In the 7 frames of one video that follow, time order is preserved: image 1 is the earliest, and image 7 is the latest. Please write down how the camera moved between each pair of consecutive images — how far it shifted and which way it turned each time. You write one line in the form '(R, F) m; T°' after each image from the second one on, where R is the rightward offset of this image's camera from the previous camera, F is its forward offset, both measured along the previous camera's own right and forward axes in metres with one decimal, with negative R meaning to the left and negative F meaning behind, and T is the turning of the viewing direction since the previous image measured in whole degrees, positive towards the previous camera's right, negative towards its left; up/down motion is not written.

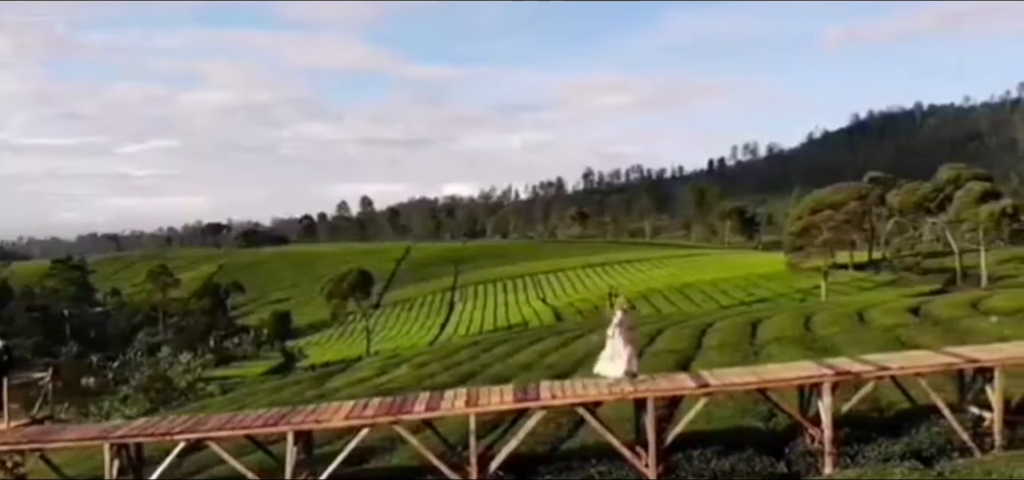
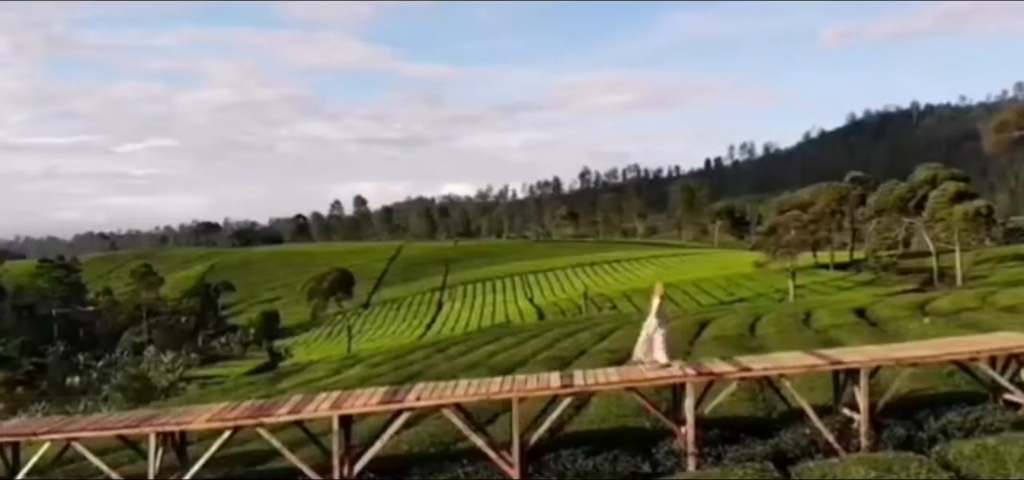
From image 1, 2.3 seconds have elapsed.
(+2.3, 0.0) m; 0°
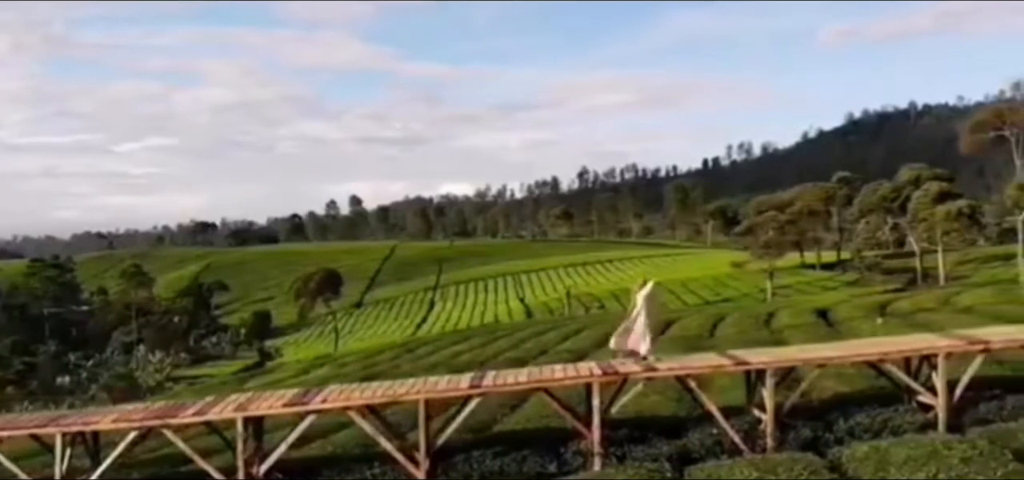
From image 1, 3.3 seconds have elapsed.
(+1.6, 0.0) m; 0°
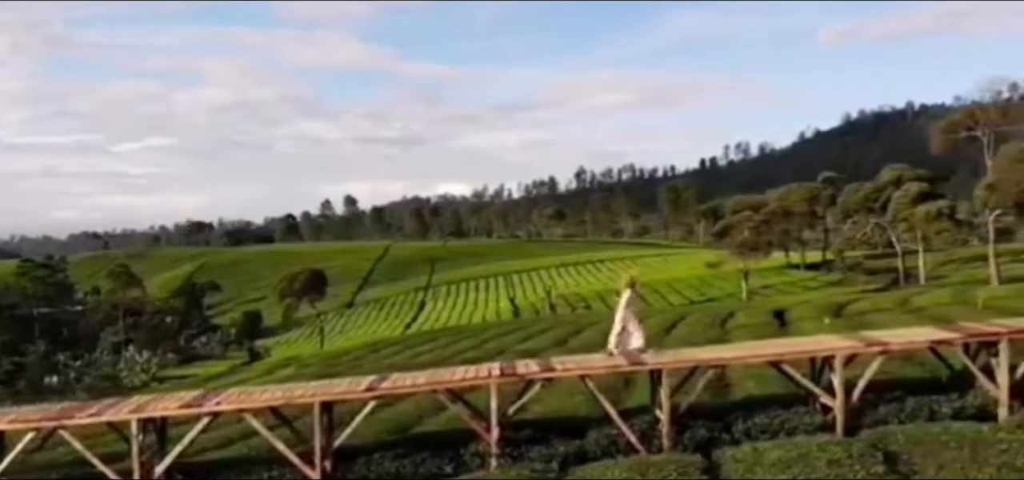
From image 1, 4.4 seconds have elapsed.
(+1.7, 0.0) m; 0°
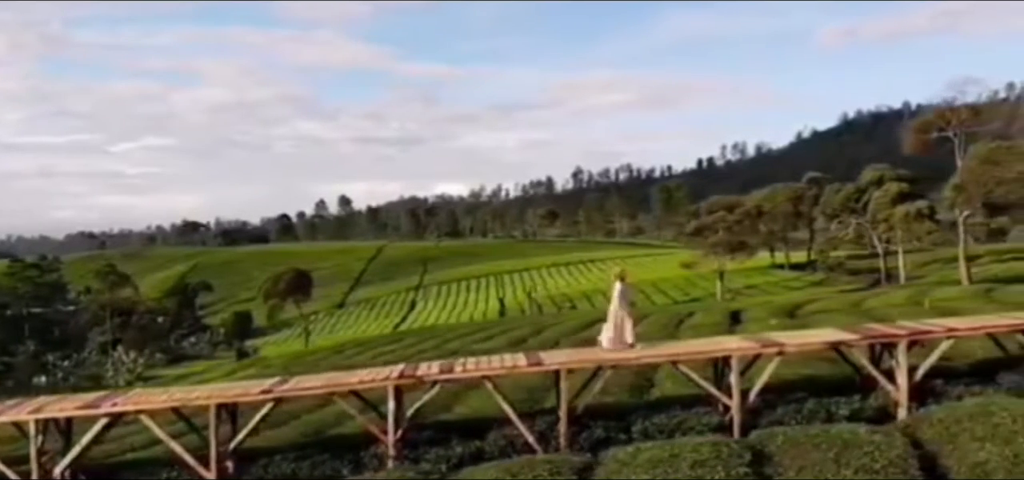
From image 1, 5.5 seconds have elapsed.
(+1.7, -0.1) m; 0°
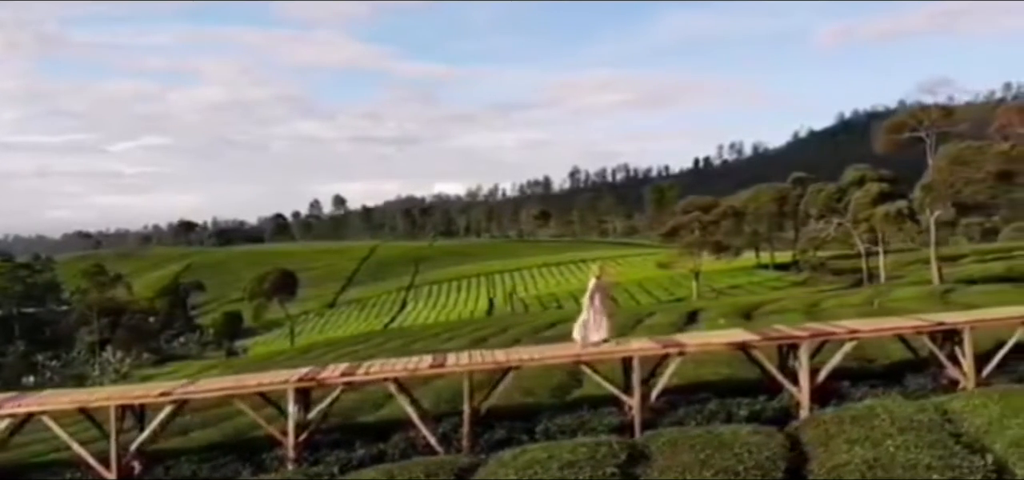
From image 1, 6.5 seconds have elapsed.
(+1.7, -0.1) m; 0°
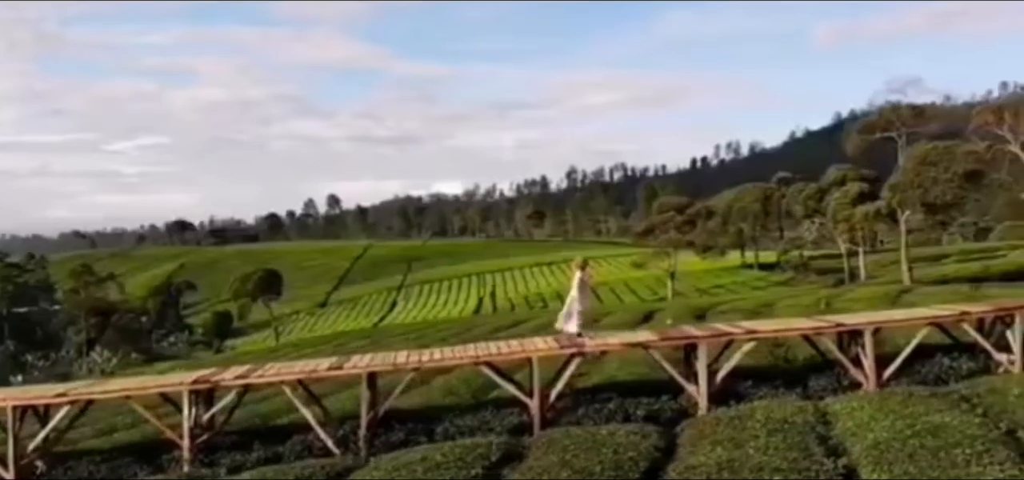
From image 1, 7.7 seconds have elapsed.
(+1.7, -0.1) m; 0°
